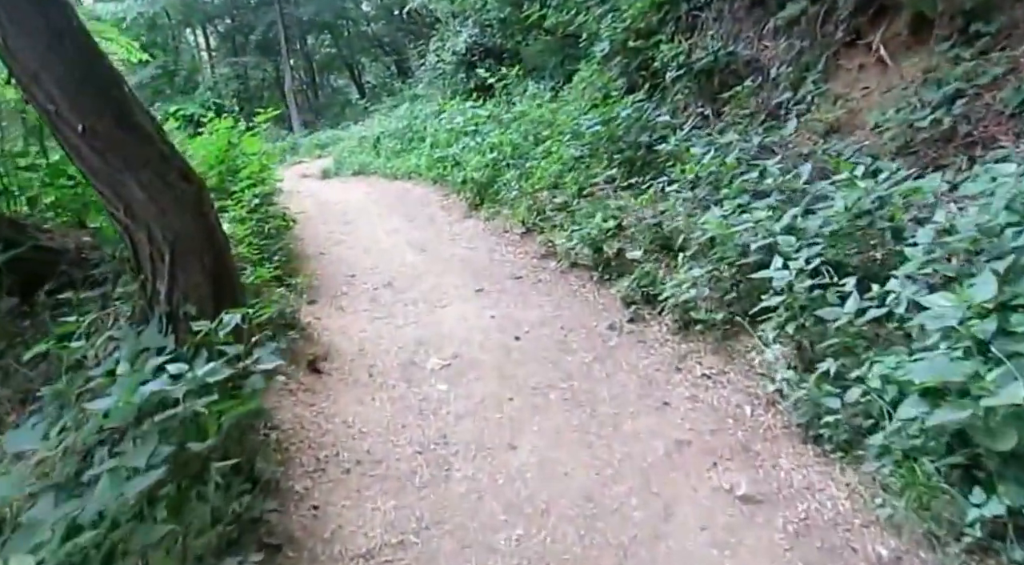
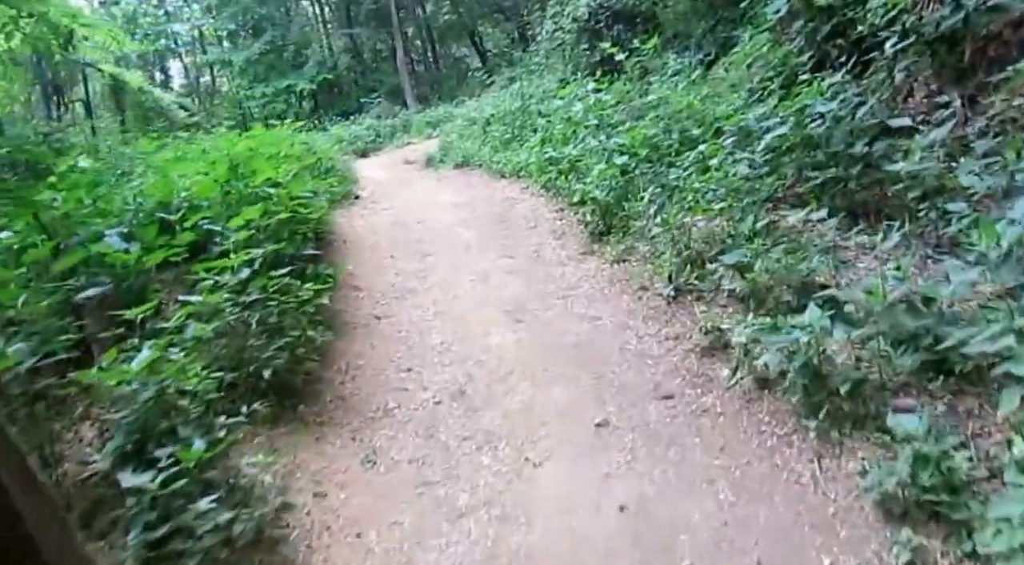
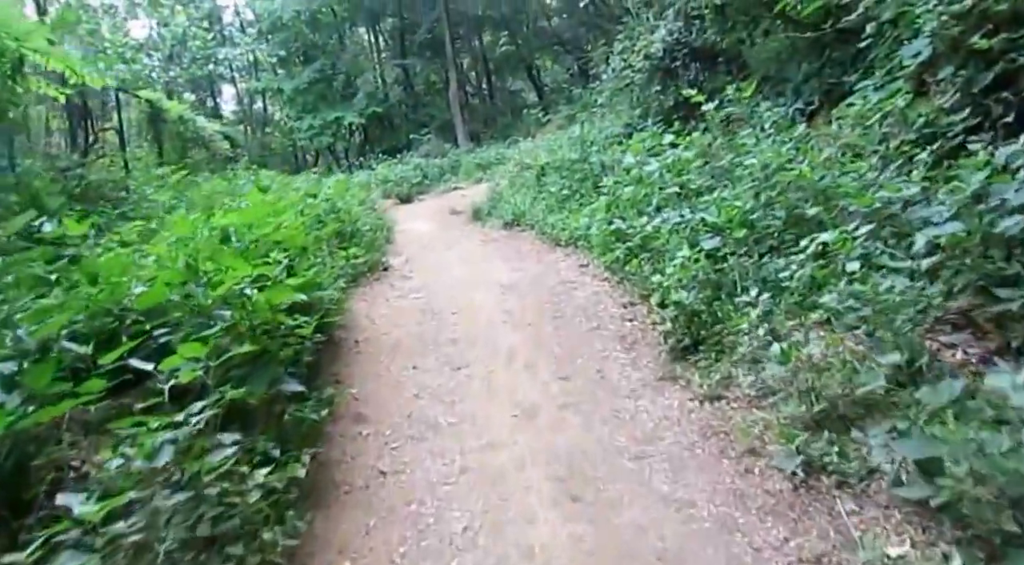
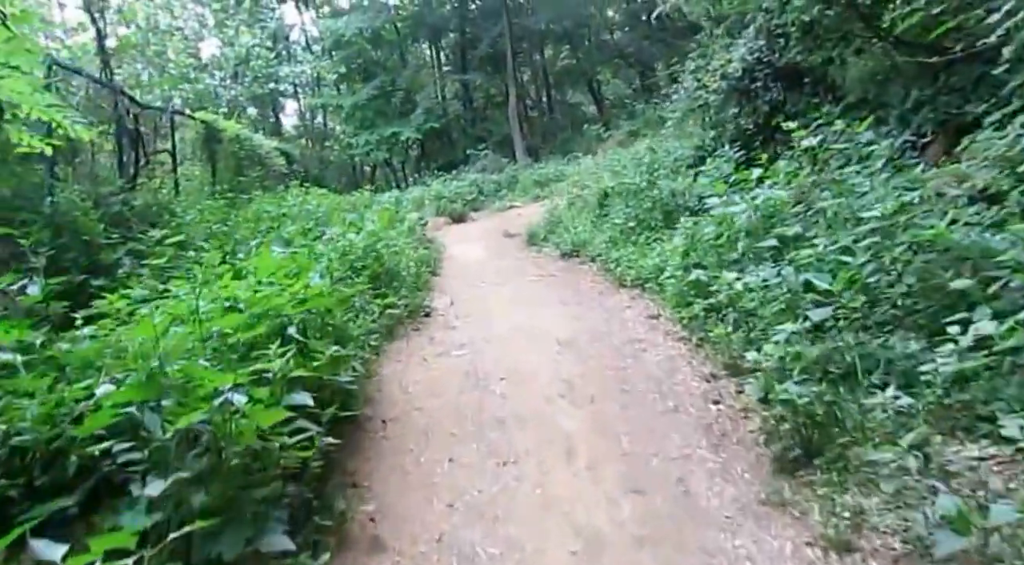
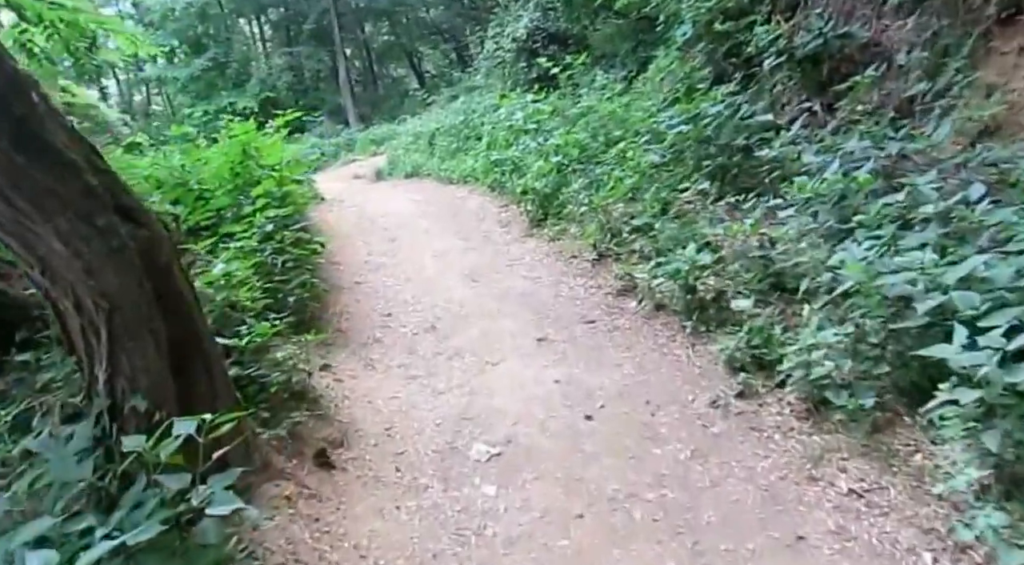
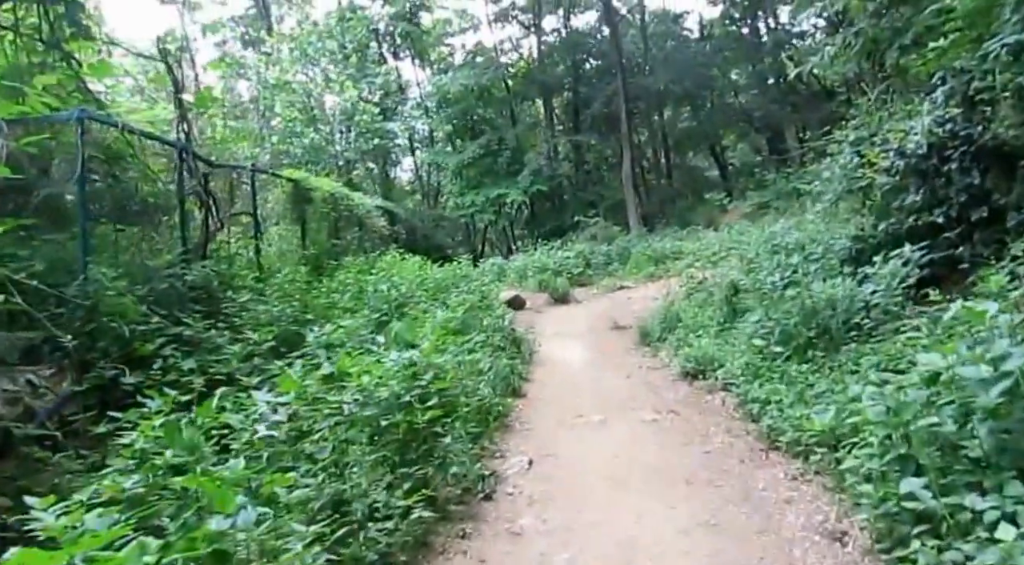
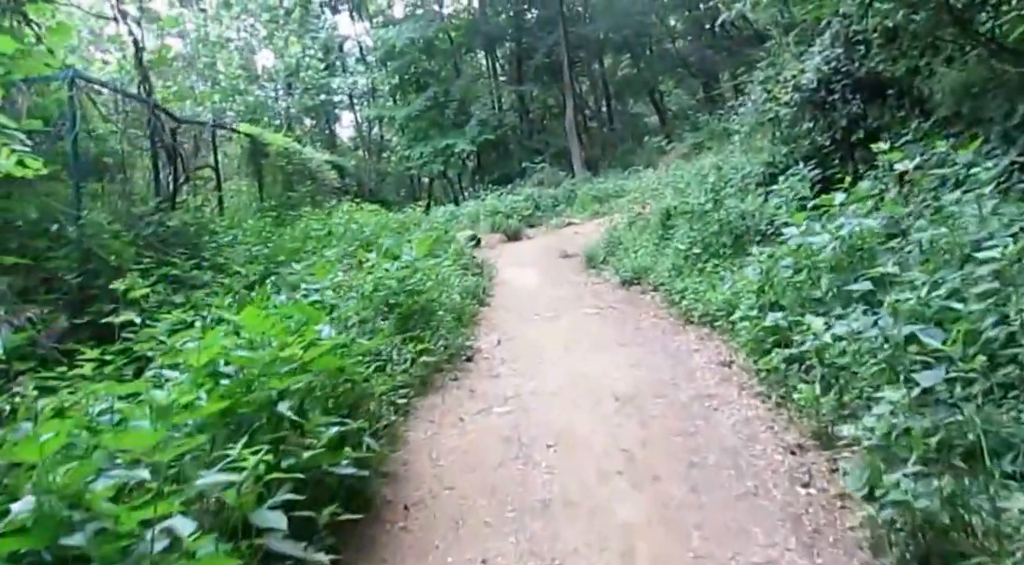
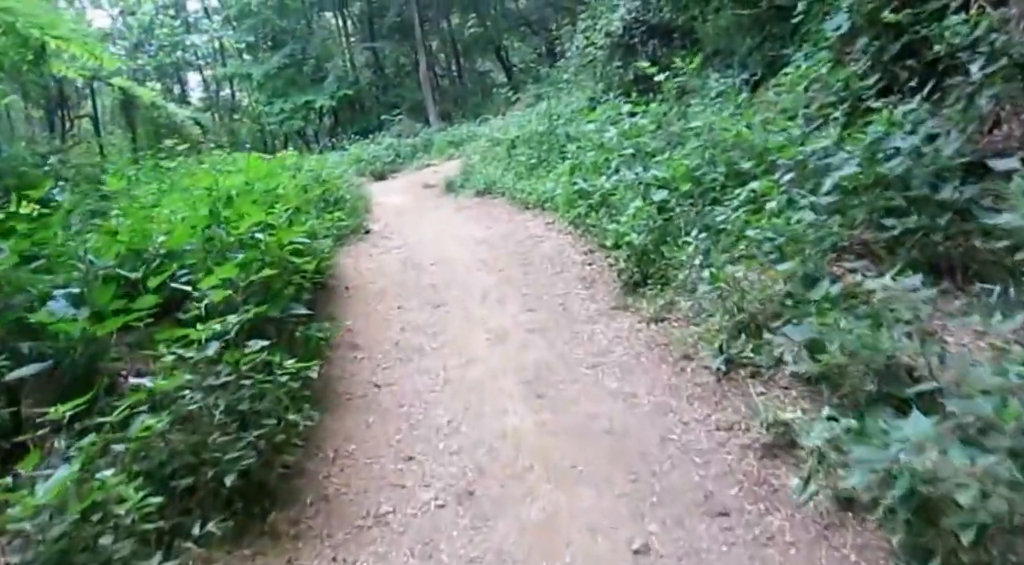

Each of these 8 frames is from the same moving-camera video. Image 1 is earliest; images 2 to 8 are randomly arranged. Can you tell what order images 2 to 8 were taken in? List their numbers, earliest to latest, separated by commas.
5, 2, 8, 3, 4, 7, 6
